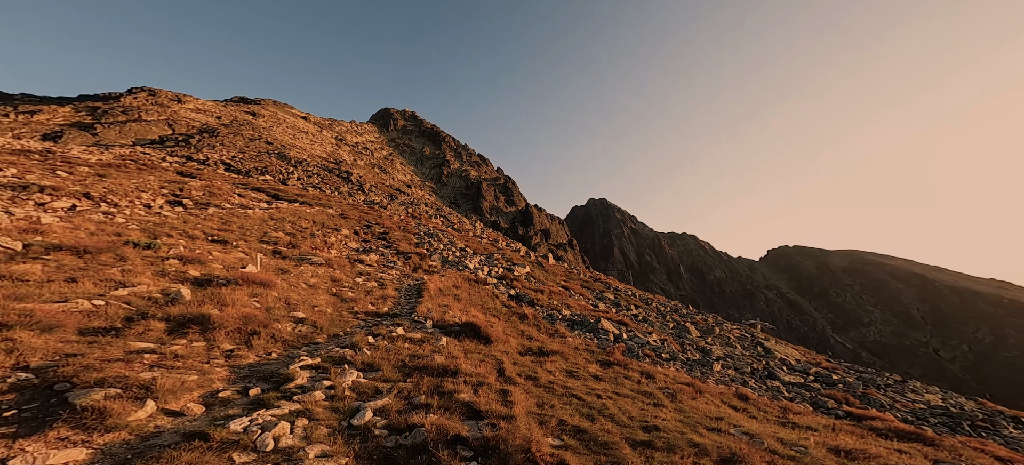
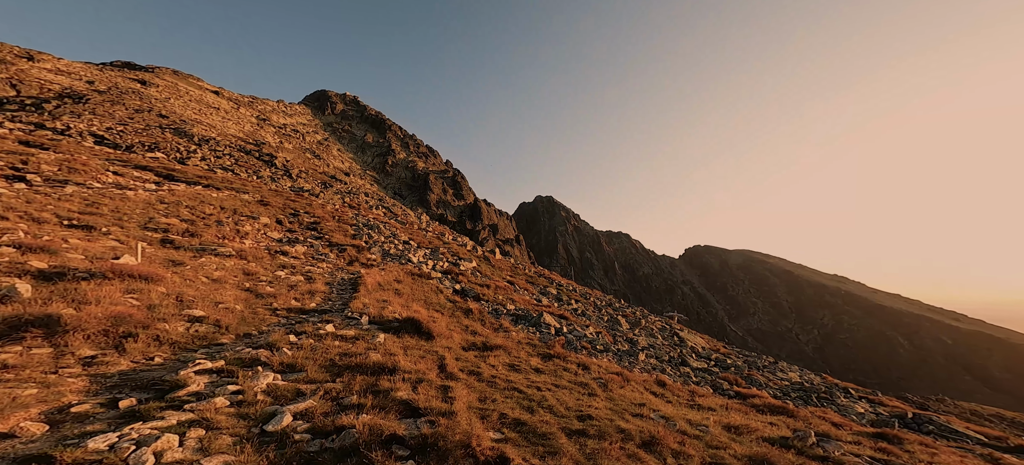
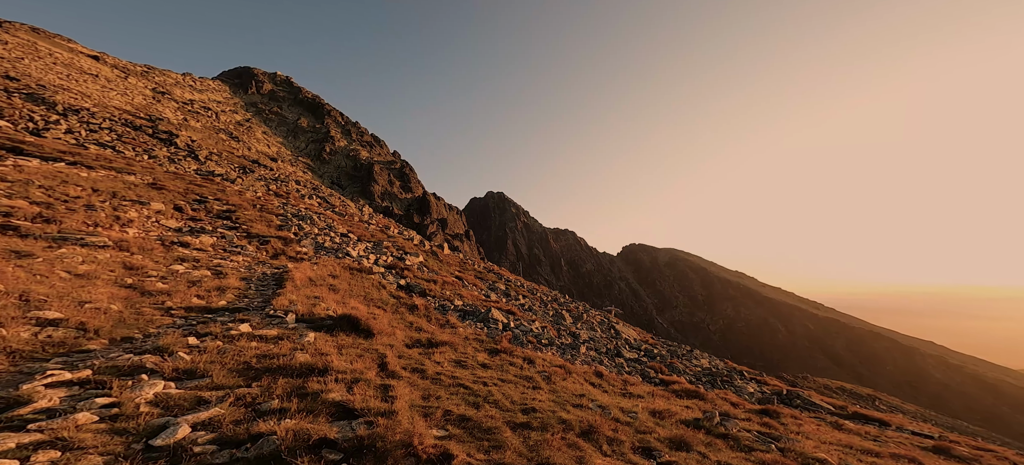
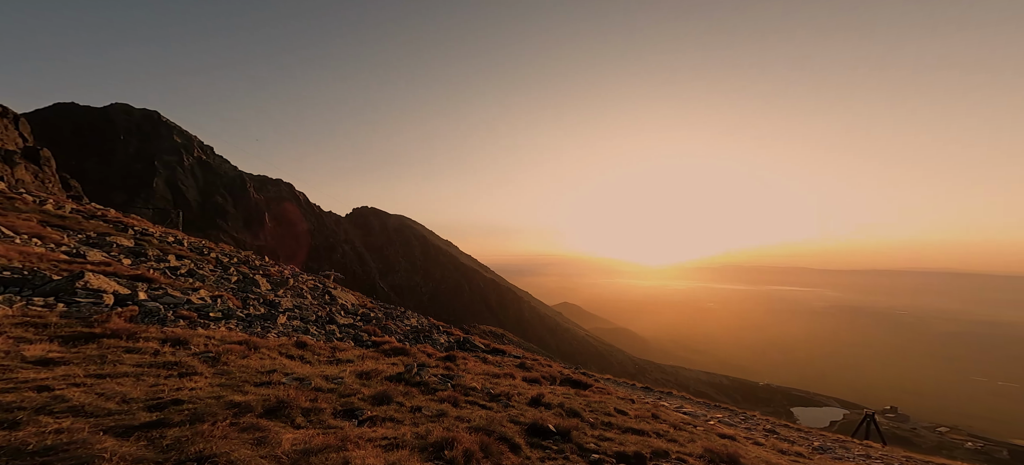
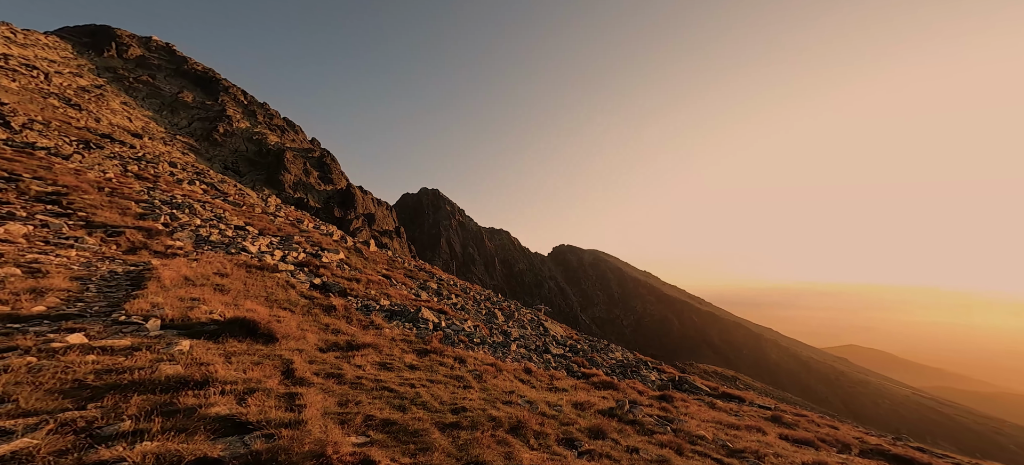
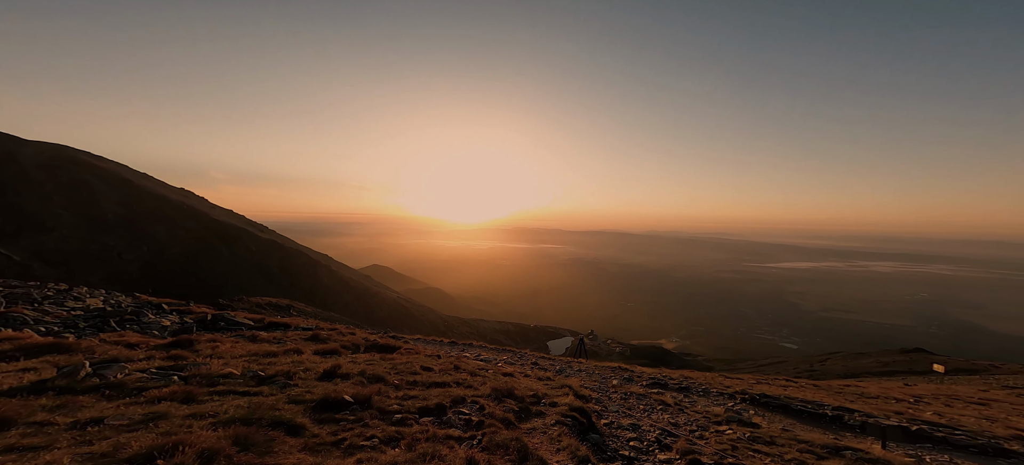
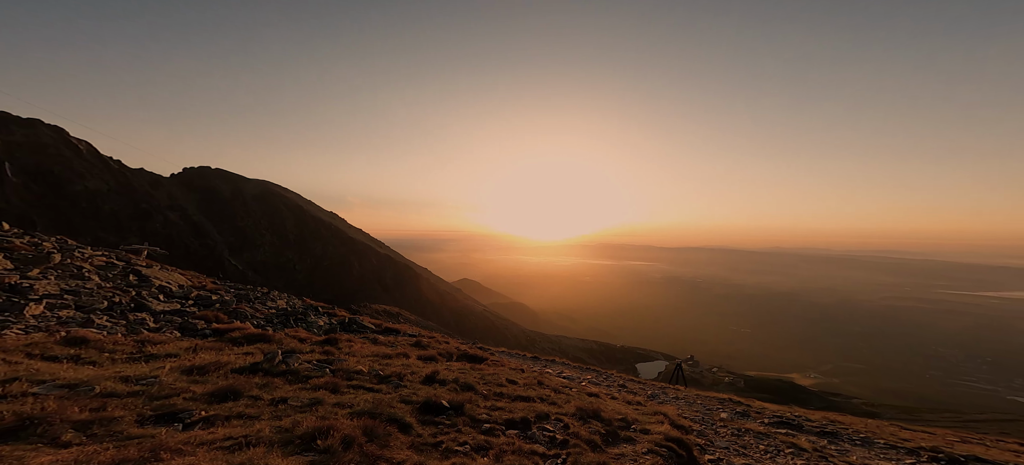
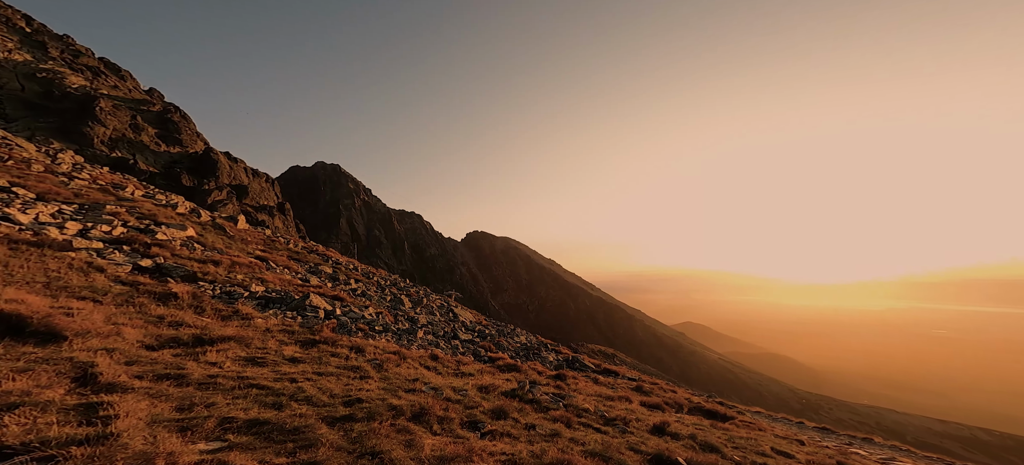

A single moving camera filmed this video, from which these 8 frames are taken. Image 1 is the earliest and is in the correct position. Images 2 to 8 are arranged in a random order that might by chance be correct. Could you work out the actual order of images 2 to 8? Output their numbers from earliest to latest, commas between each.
2, 3, 5, 8, 4, 7, 6
